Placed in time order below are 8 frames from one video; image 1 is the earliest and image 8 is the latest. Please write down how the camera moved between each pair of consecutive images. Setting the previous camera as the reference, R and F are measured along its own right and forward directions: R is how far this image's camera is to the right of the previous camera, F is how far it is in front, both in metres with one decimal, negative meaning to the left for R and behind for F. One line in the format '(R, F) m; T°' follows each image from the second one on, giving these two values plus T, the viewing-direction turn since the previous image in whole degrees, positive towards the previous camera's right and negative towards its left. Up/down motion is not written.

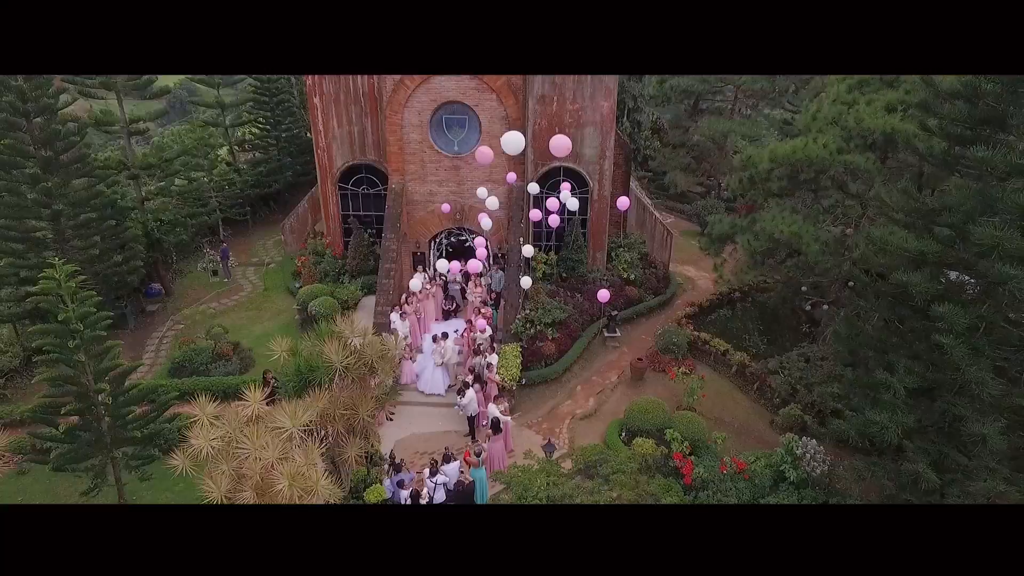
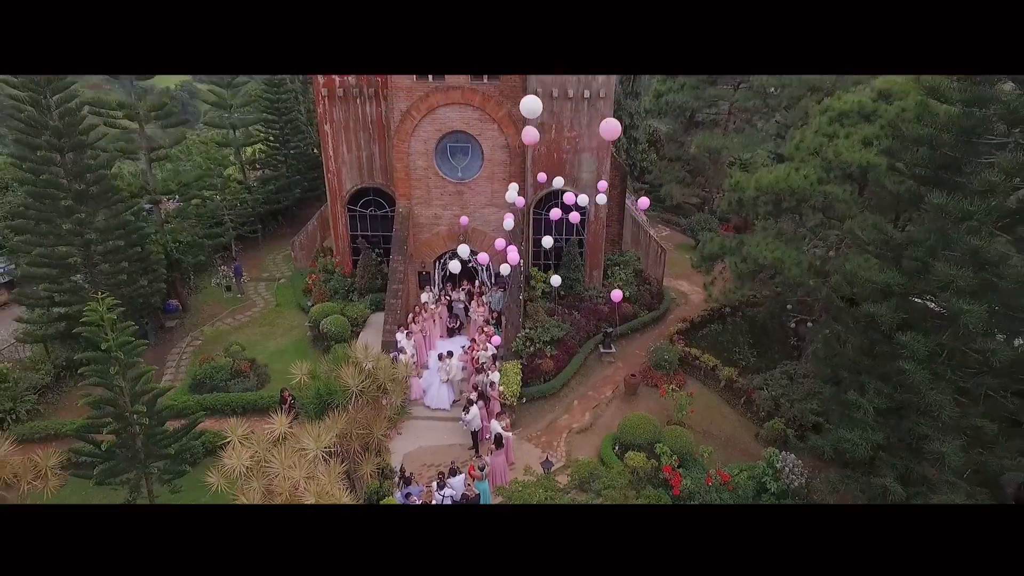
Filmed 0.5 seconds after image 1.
(0.0, -0.7) m; 0°
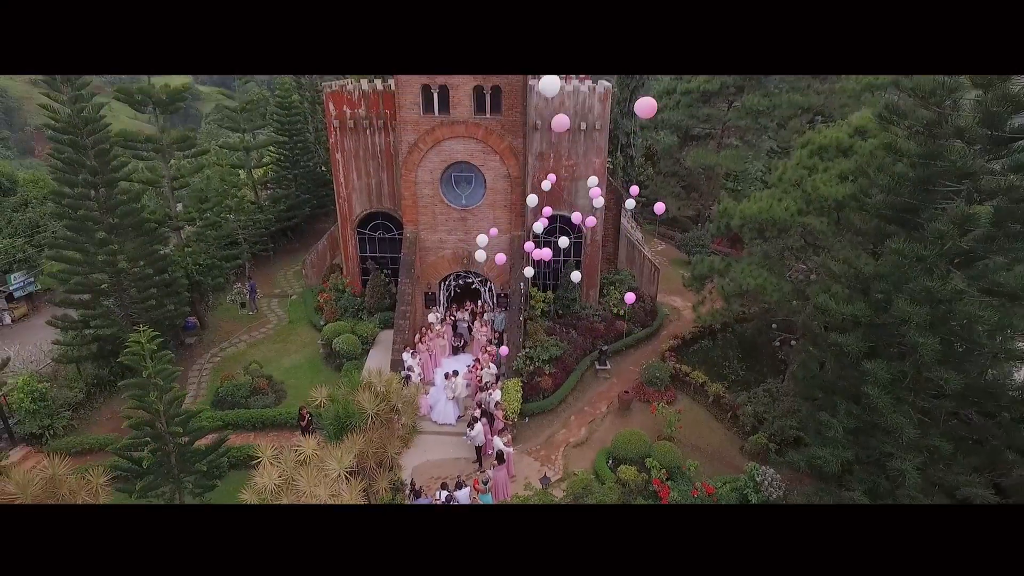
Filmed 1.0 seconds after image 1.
(0.0, -0.9) m; 0°
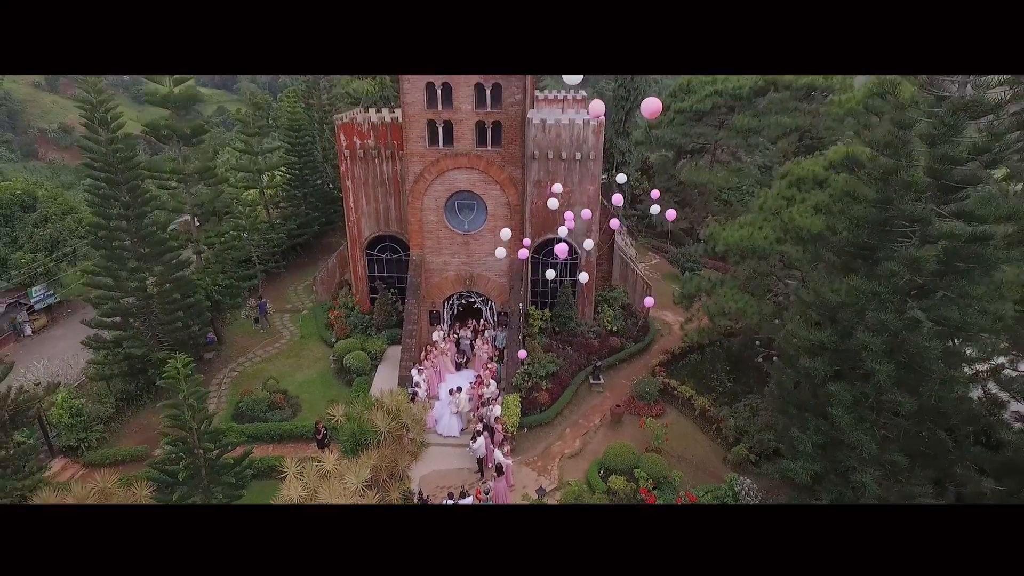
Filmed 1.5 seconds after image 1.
(0.0, -1.0) m; 0°
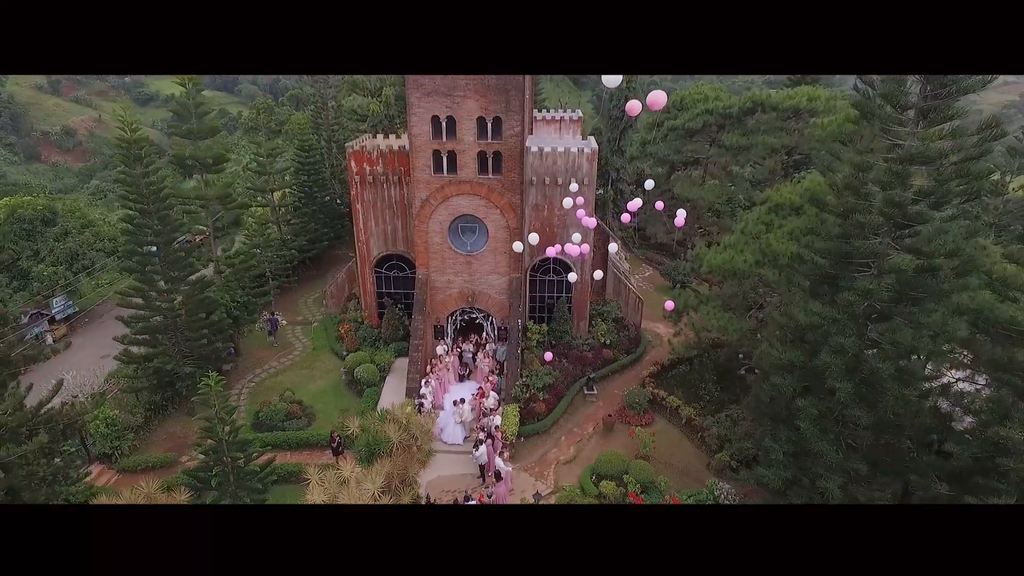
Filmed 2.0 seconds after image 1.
(0.0, -1.1) m; 0°
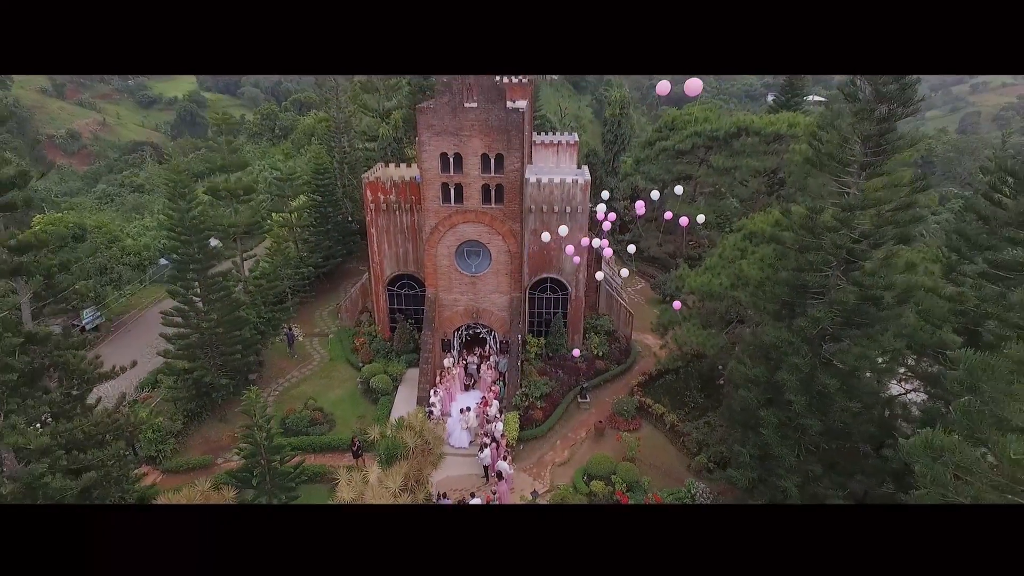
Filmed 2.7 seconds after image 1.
(0.0, -1.8) m; 0°
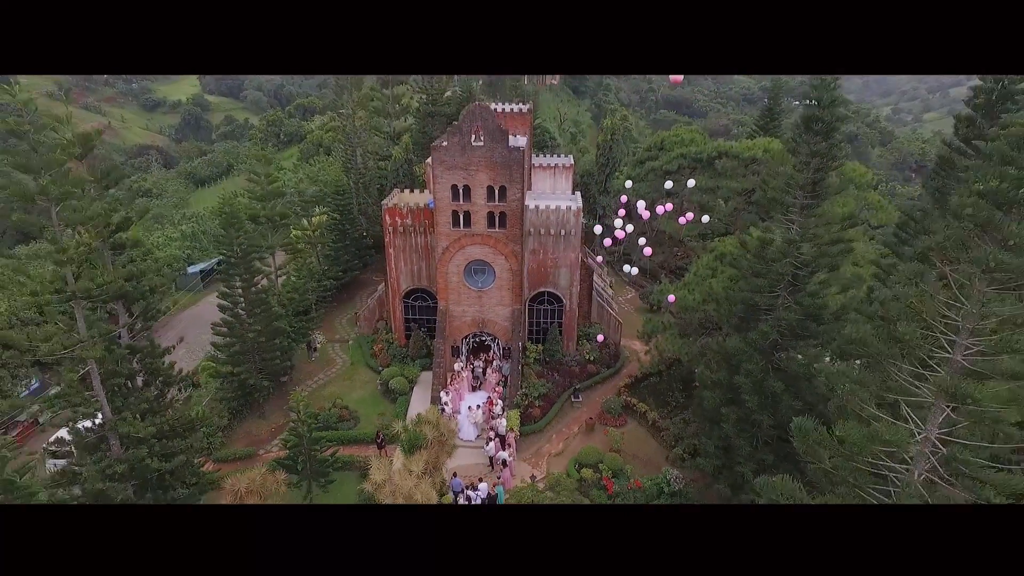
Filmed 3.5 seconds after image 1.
(0.0, -2.6) m; 0°
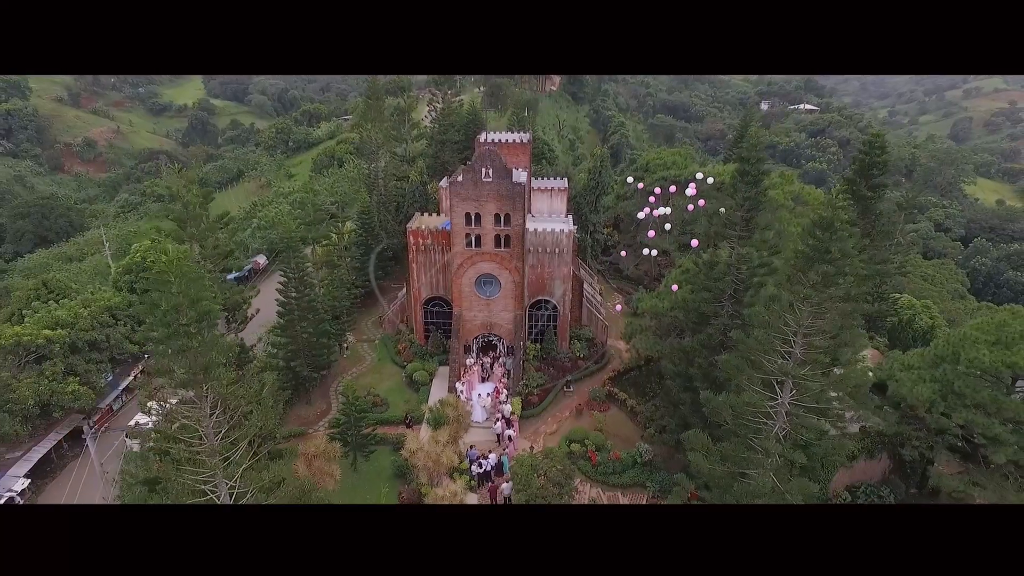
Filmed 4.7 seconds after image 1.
(-0.1, -4.4) m; 0°
